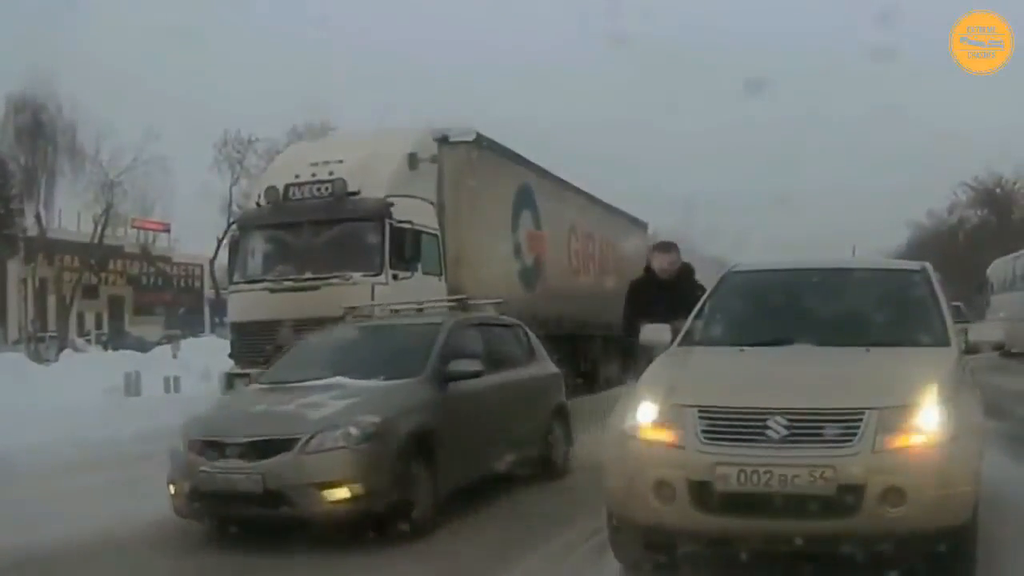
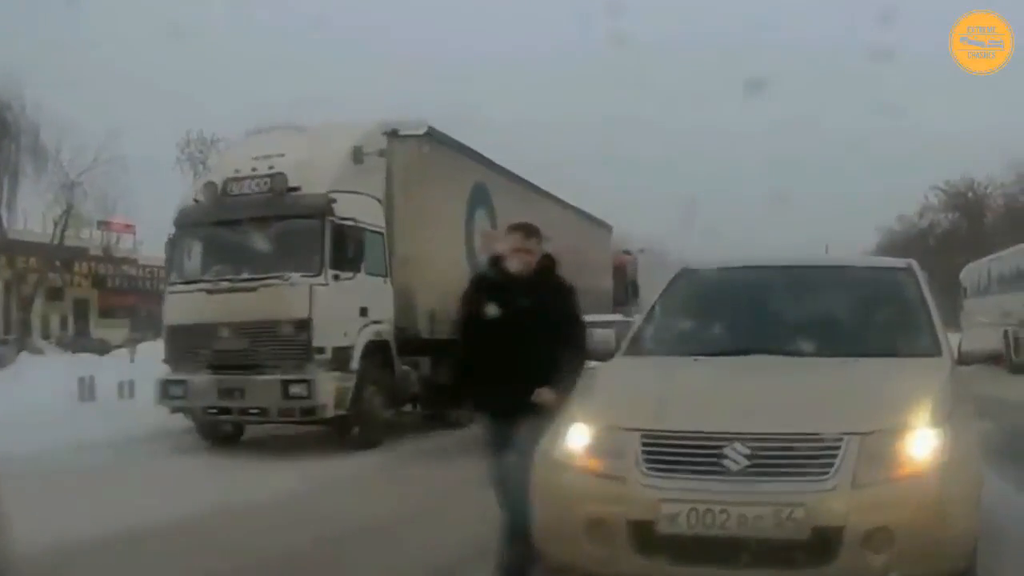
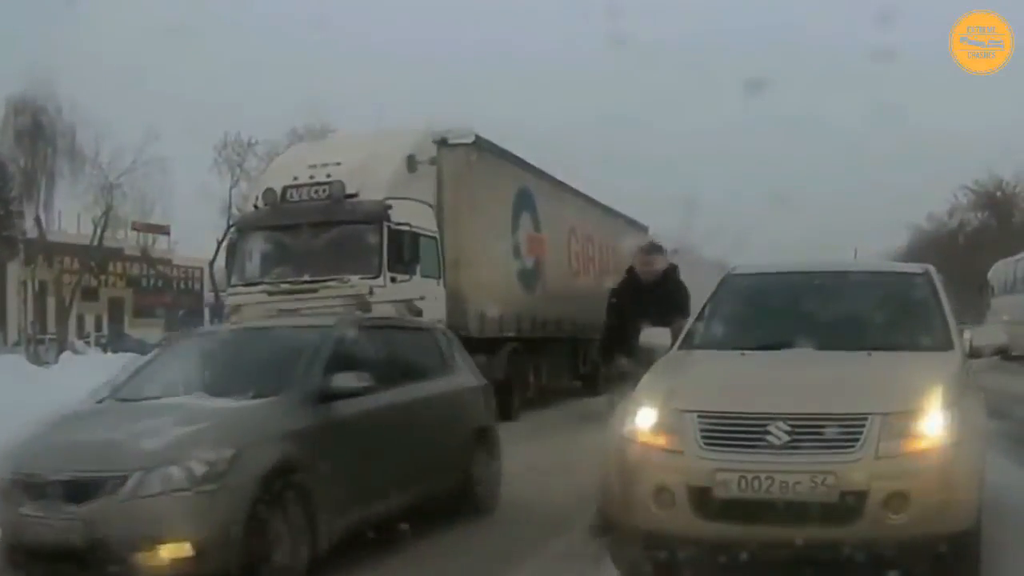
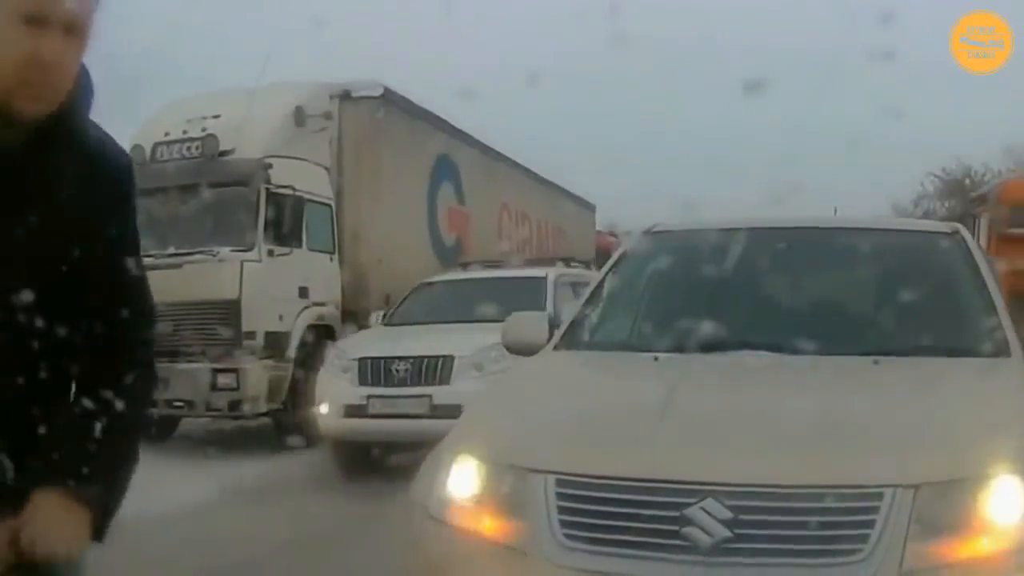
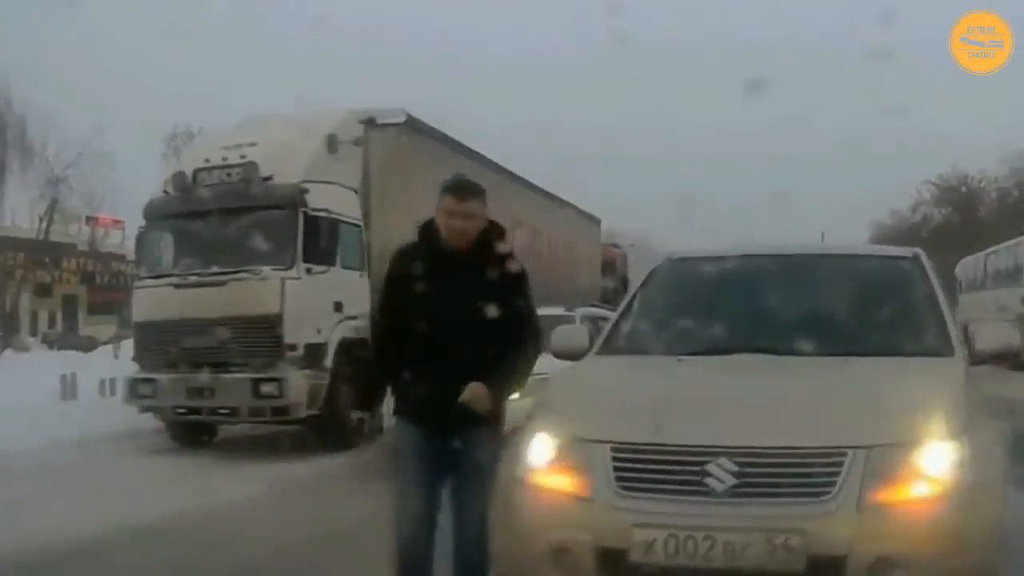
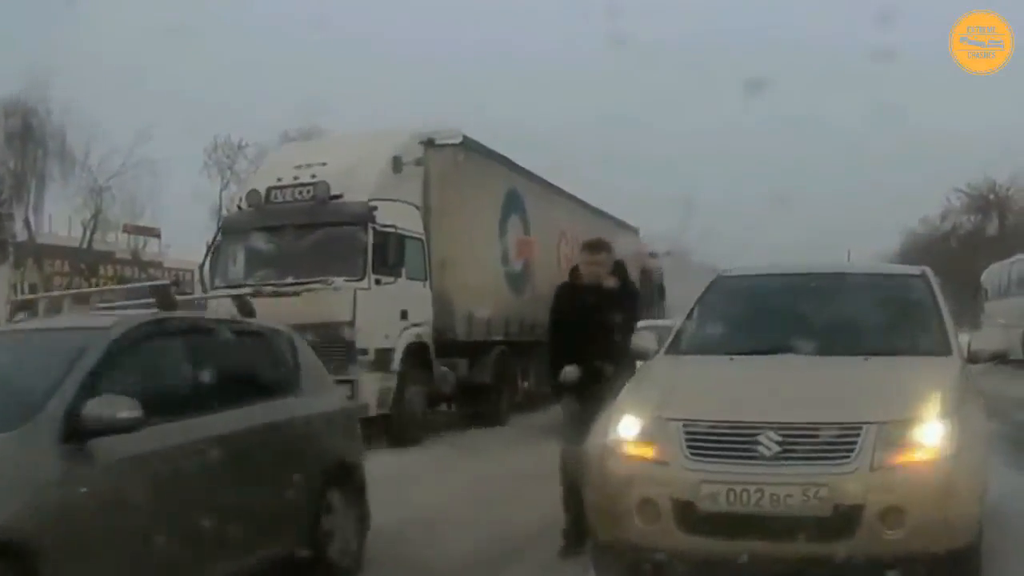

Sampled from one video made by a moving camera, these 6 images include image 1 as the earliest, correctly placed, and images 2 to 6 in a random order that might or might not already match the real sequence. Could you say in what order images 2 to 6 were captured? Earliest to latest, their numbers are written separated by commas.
3, 6, 2, 5, 4
